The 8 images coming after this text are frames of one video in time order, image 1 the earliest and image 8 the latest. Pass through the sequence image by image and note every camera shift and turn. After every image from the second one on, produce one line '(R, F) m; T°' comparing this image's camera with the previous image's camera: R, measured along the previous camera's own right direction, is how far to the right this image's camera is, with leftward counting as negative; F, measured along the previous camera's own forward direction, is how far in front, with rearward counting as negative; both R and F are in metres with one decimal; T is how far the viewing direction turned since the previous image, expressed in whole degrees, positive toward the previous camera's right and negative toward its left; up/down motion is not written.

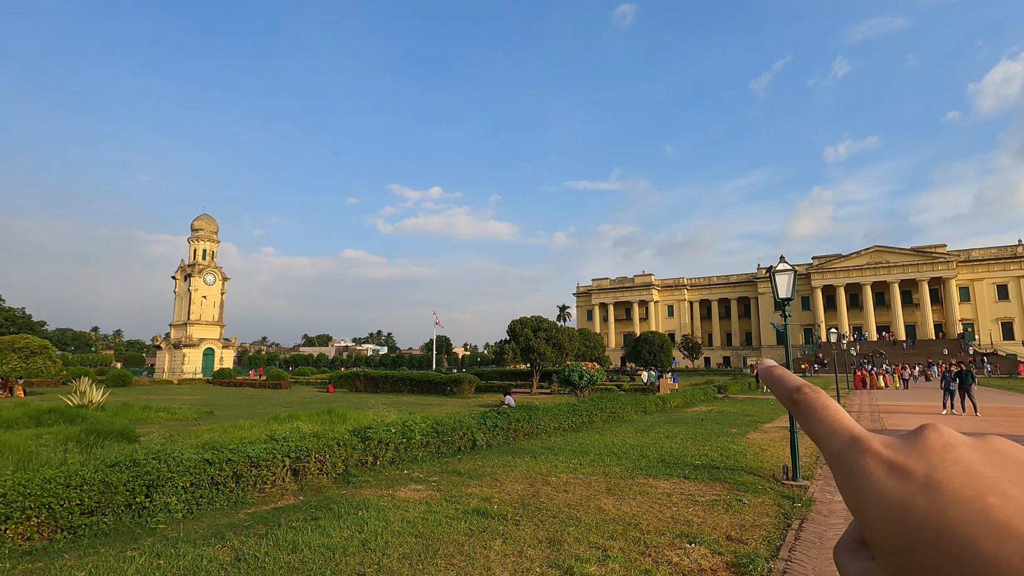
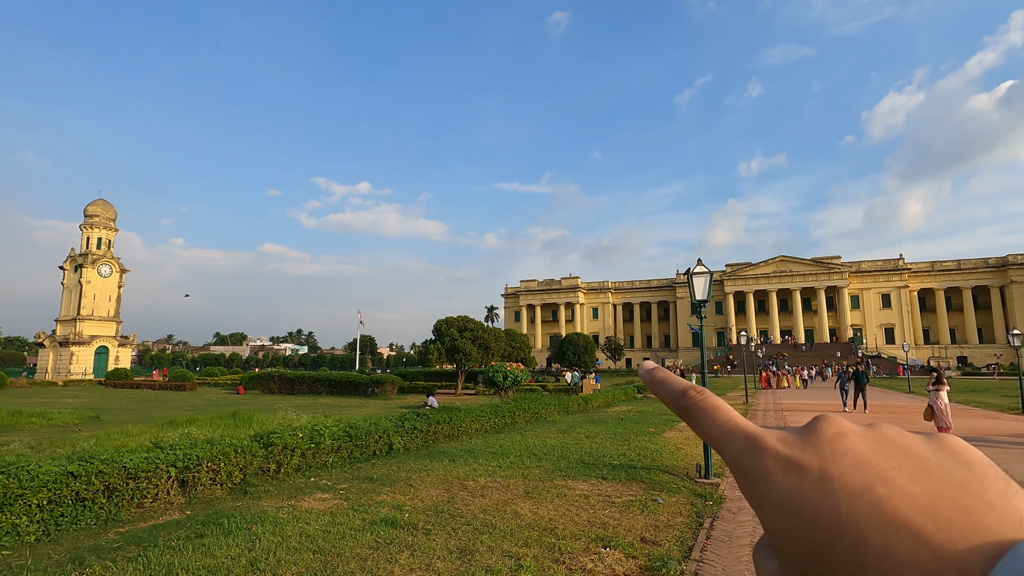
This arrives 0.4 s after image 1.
(+0.1, +0.3) m; +8°
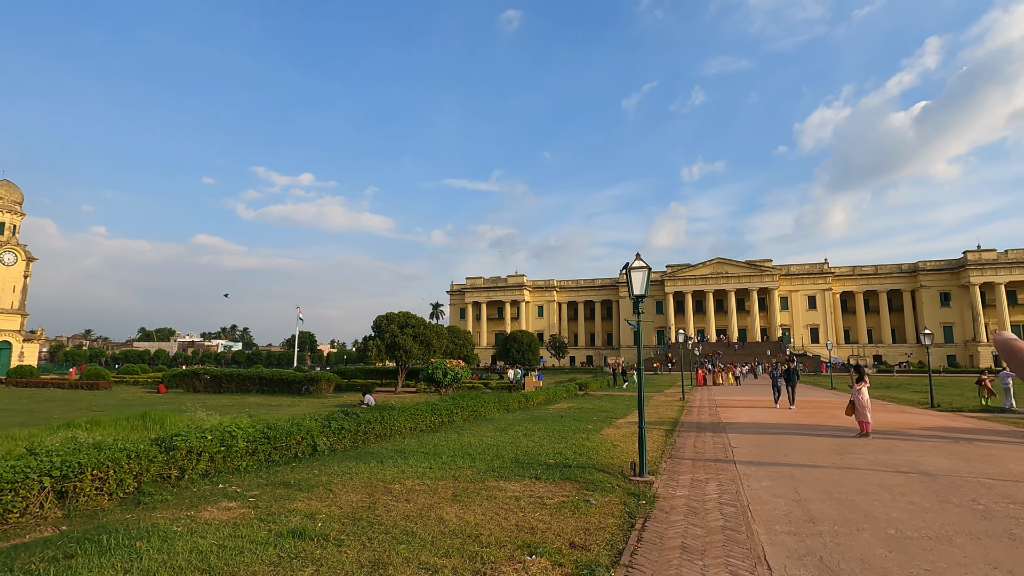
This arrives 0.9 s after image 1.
(+0.2, +0.3) m; +6°
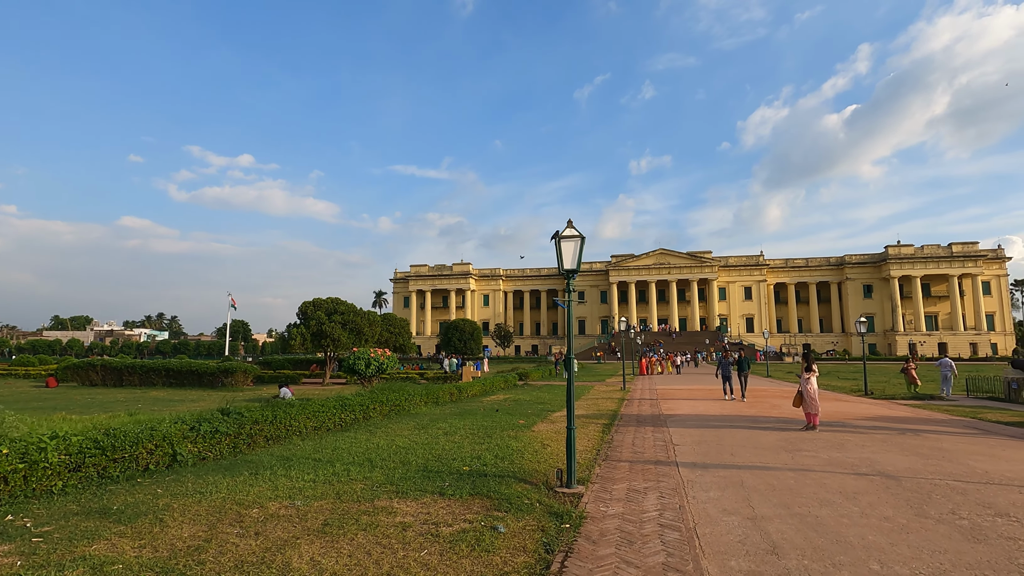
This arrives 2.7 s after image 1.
(+0.5, +1.4) m; +6°
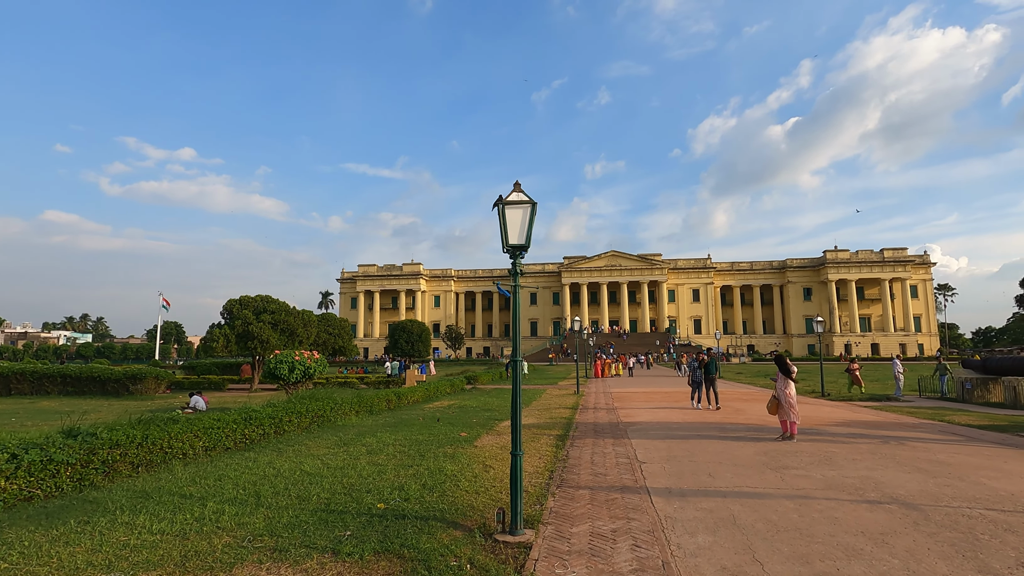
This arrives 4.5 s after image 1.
(+0.2, +1.5) m; +5°
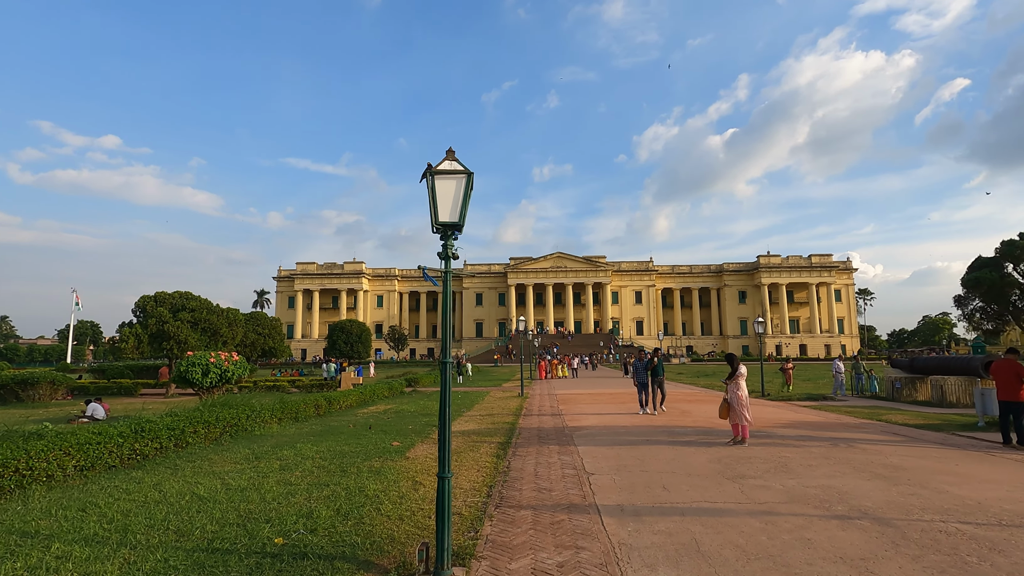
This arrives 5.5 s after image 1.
(+0.1, +0.8) m; +6°
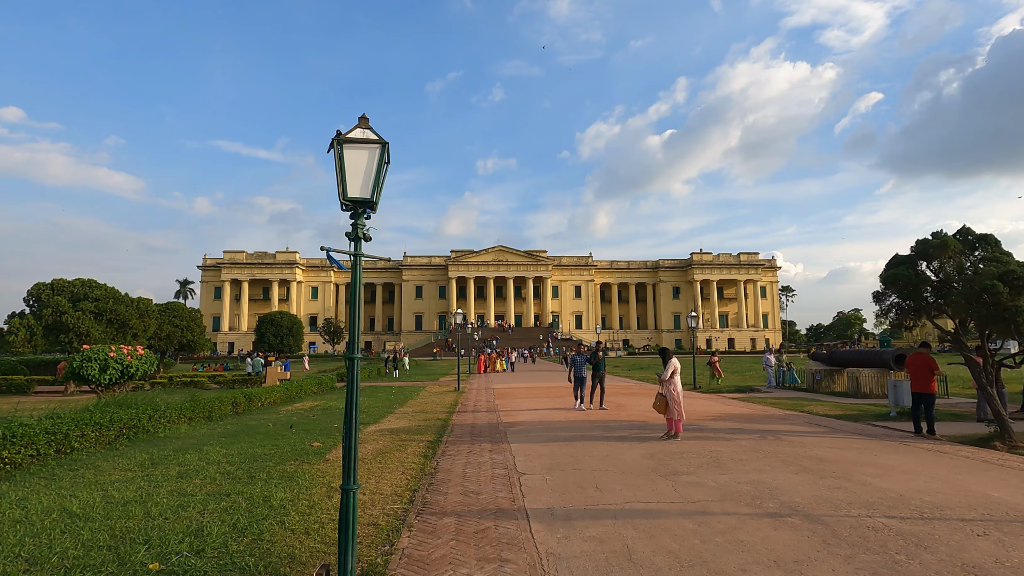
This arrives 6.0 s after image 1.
(+0.1, +0.4) m; +6°
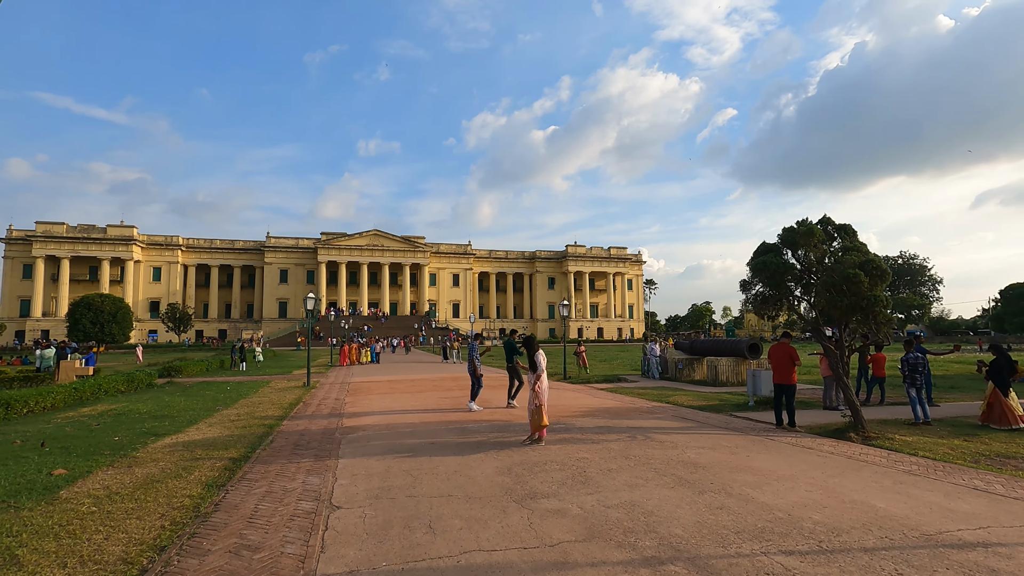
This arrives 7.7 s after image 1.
(+0.6, +1.4) m; +13°
